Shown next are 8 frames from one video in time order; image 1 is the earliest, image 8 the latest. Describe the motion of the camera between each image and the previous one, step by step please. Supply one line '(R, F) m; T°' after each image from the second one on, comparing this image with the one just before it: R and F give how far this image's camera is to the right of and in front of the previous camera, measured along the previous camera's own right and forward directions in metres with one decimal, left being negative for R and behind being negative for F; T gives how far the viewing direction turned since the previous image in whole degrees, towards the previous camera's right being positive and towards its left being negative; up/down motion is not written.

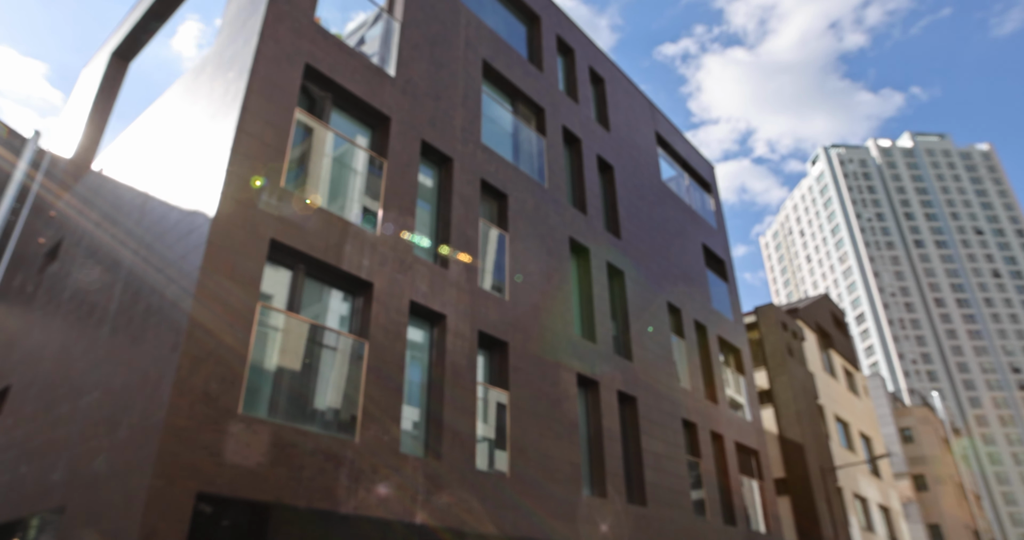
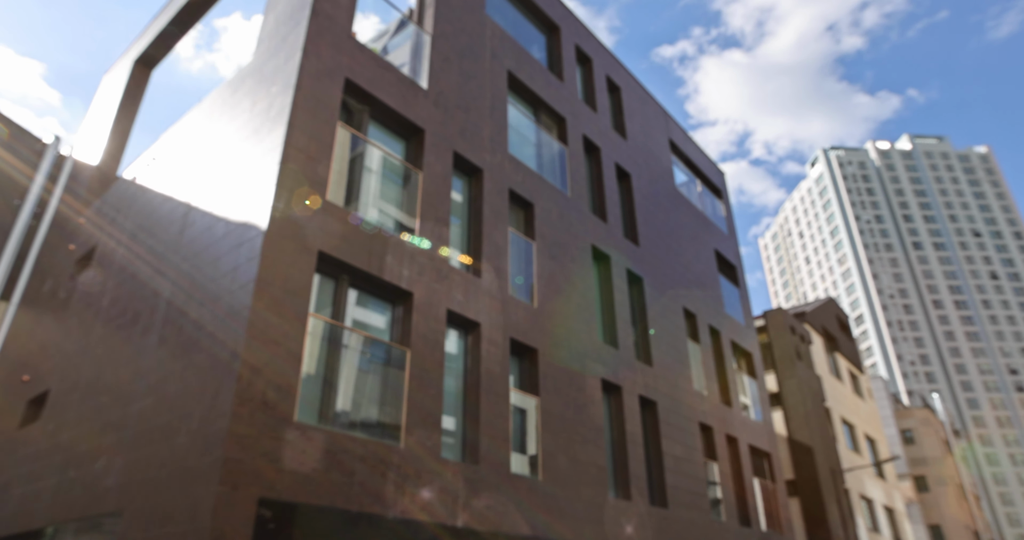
(-0.6, -0.3) m; 0°
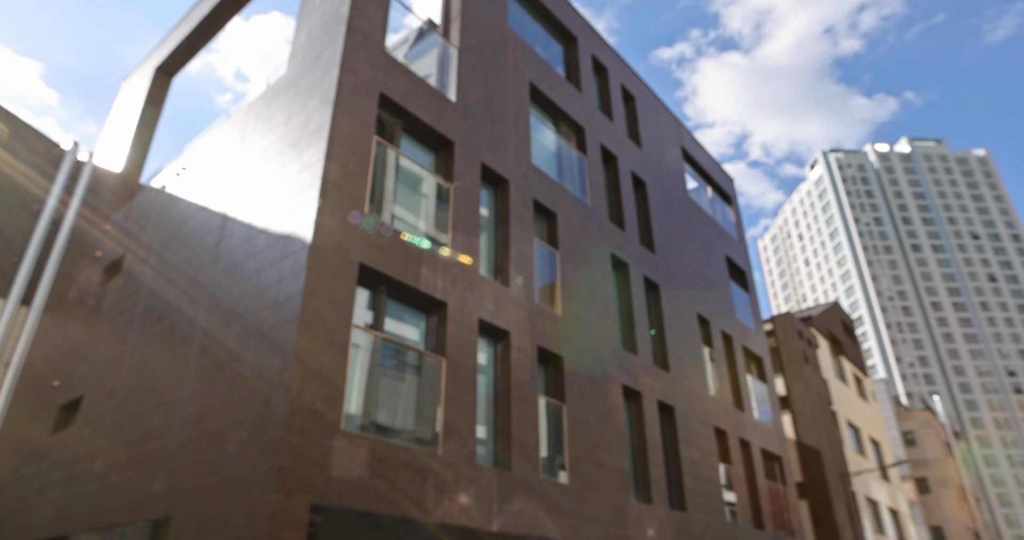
(-0.5, -0.3) m; 0°
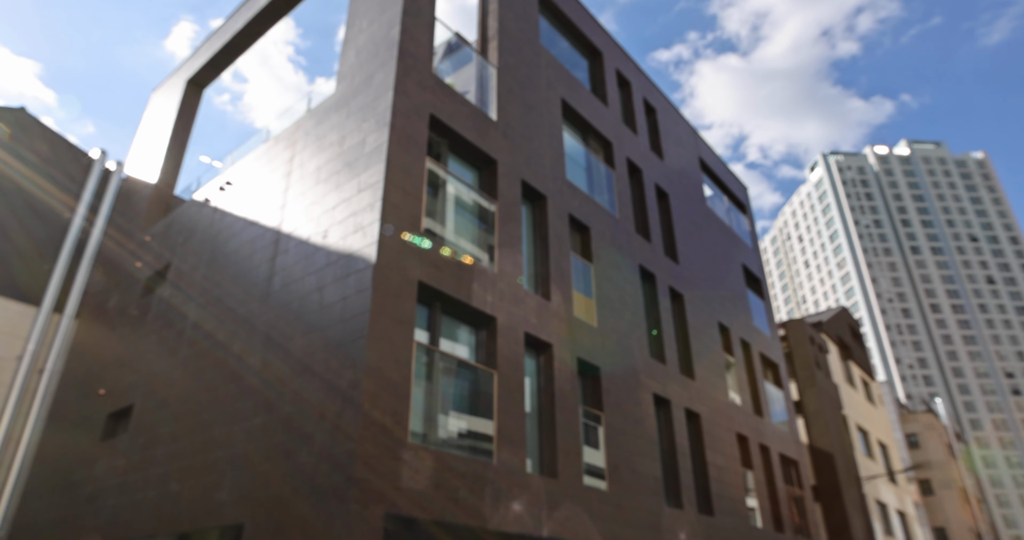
(-0.8, -0.4) m; 0°
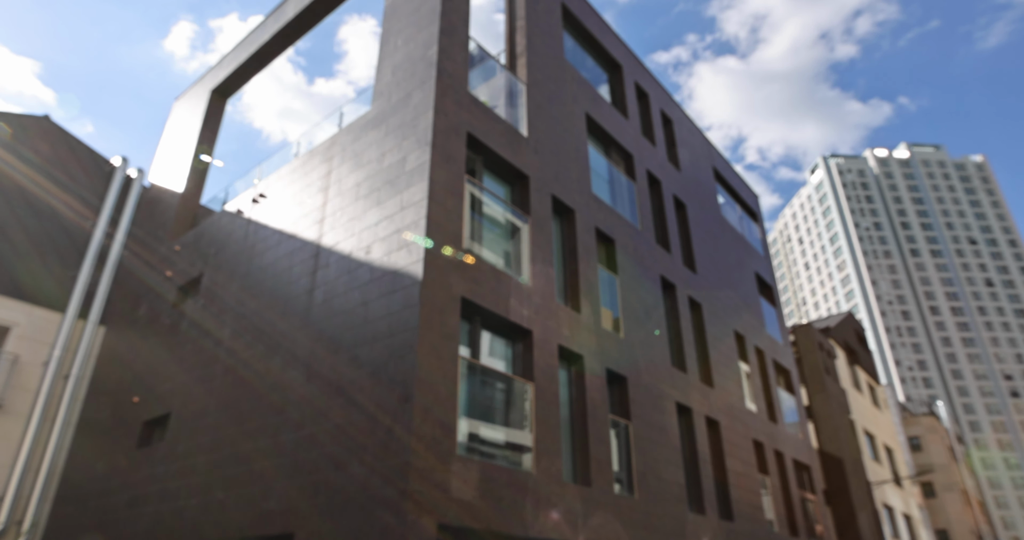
(-0.6, -0.3) m; 0°
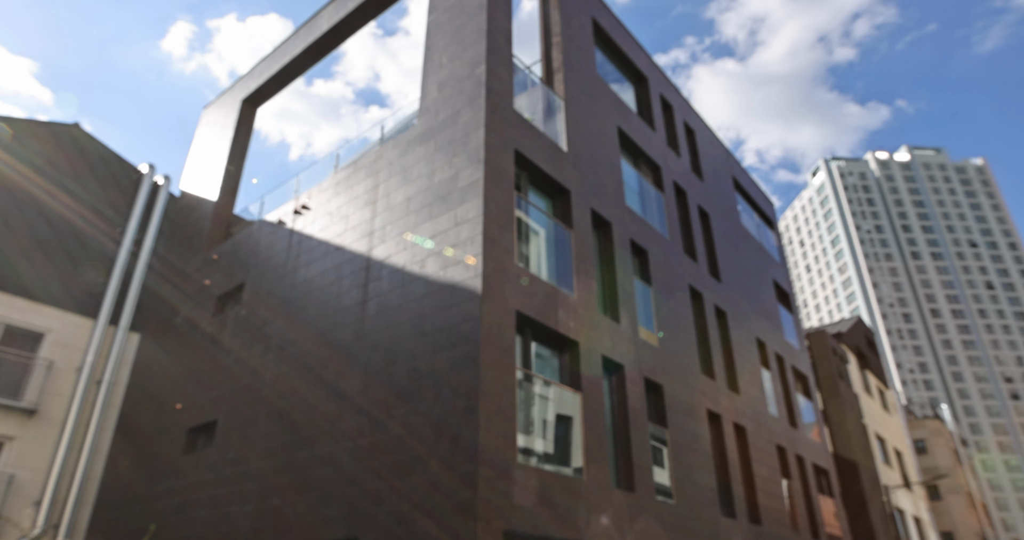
(-0.8, -0.3) m; 0°
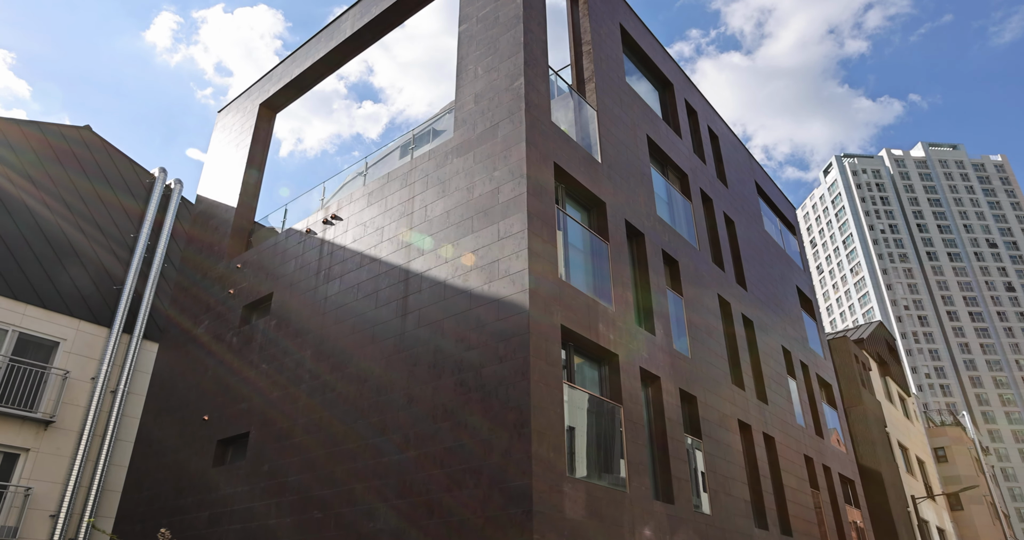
(-0.6, 0.0) m; 0°
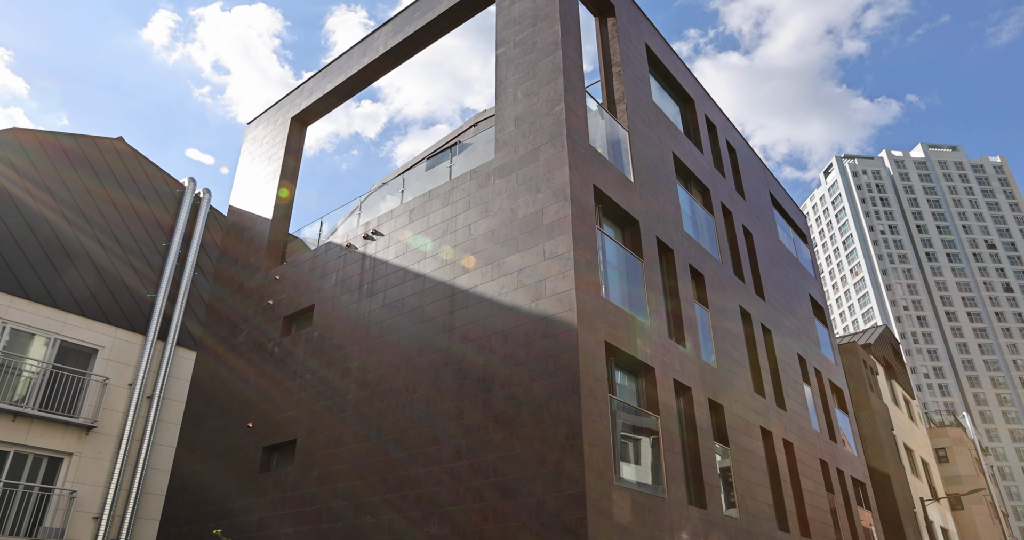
(-0.8, -0.6) m; 0°
